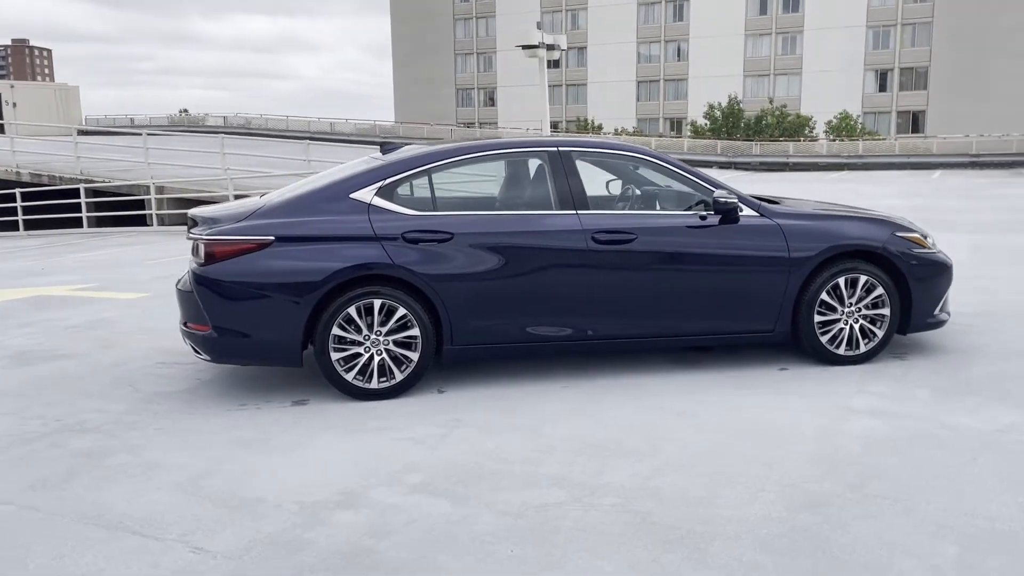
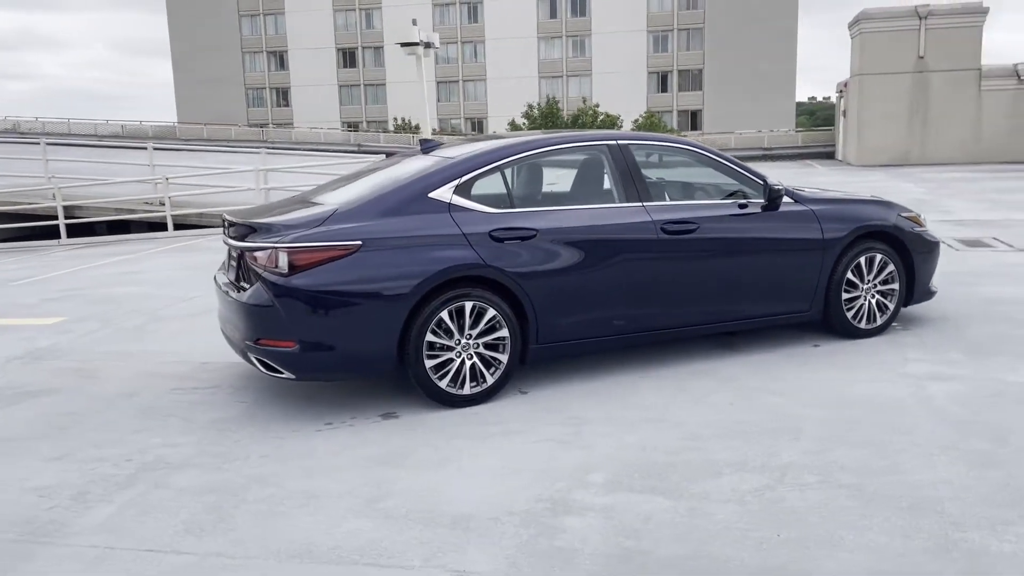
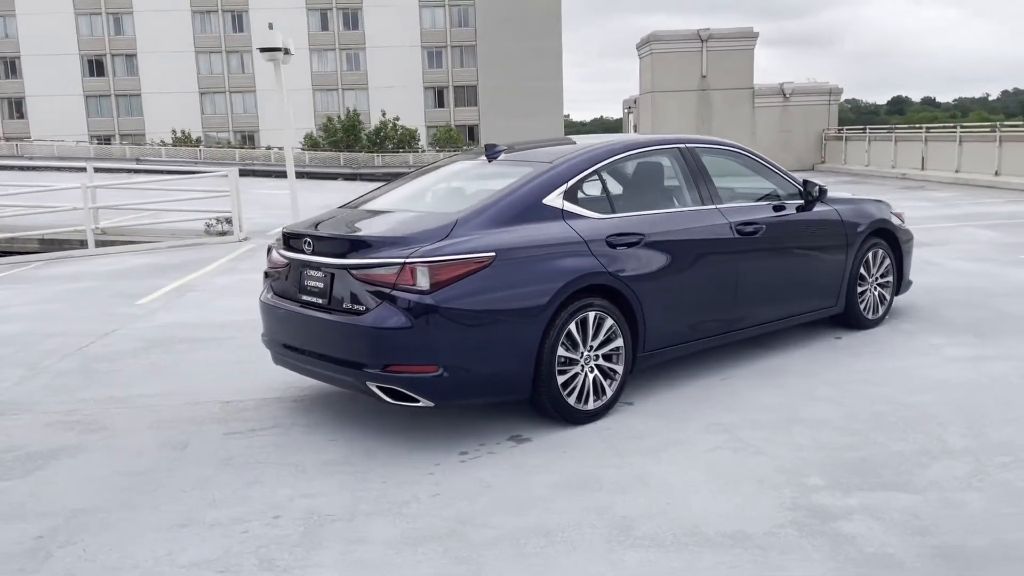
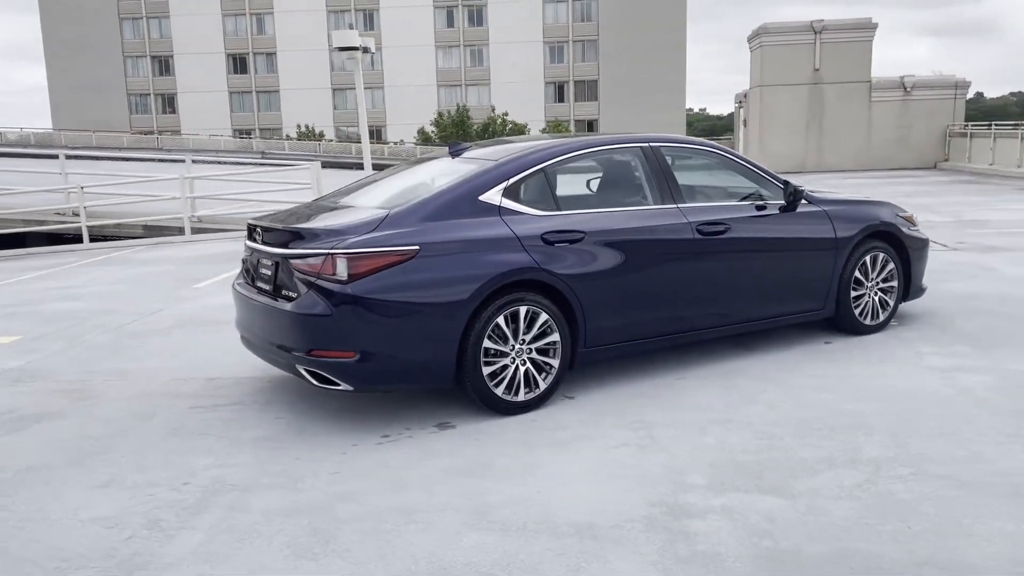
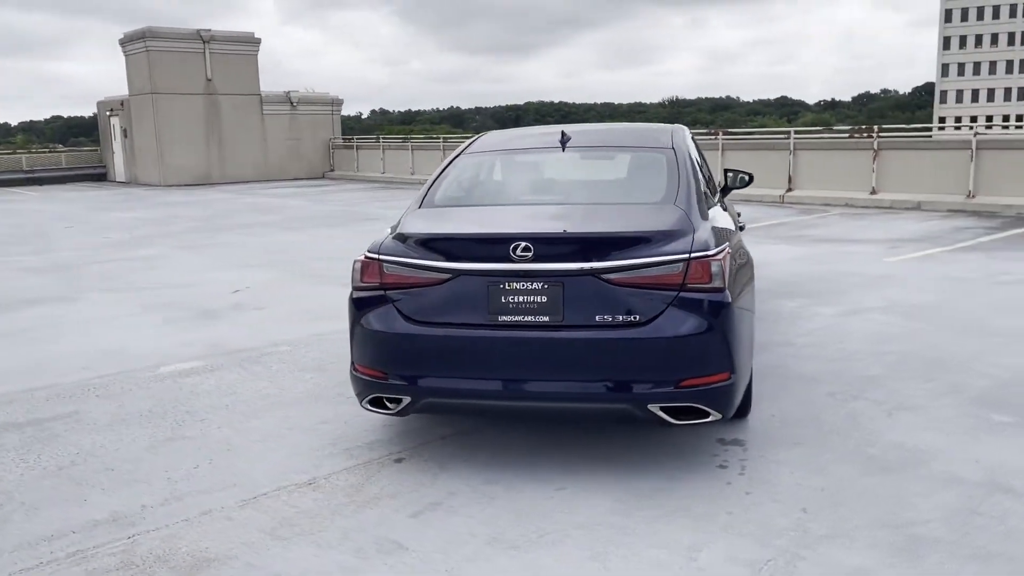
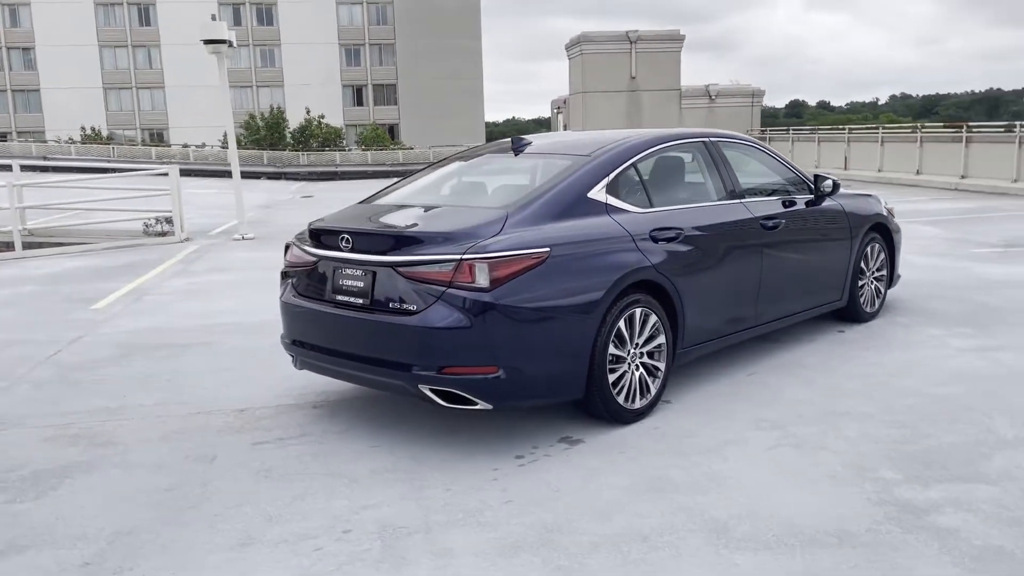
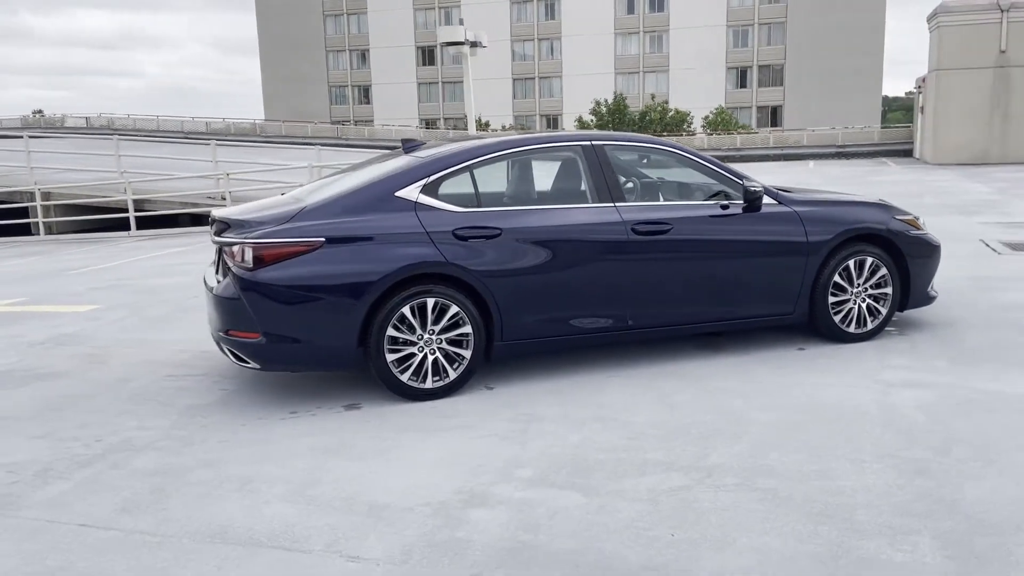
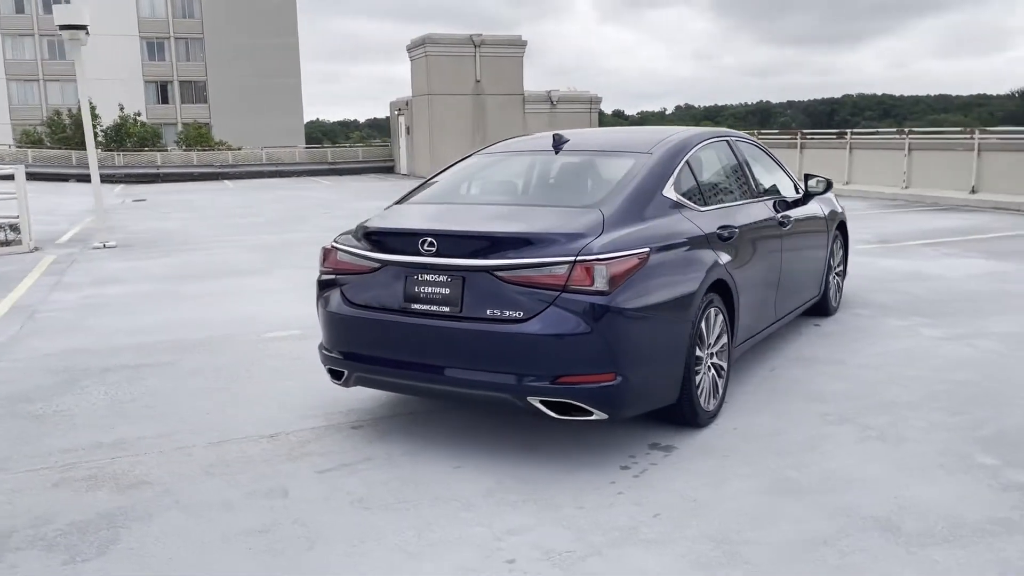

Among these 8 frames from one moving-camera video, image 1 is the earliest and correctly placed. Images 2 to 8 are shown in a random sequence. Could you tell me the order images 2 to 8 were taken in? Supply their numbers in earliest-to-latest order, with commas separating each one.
7, 2, 4, 3, 6, 8, 5
